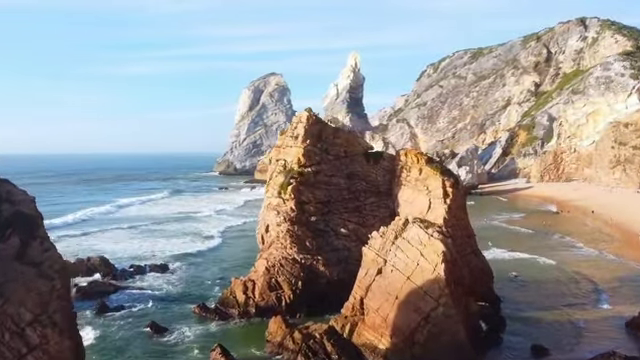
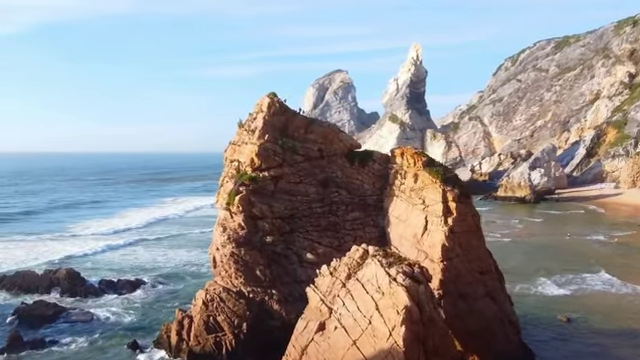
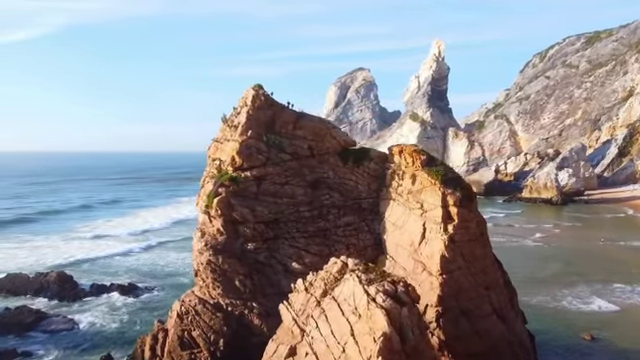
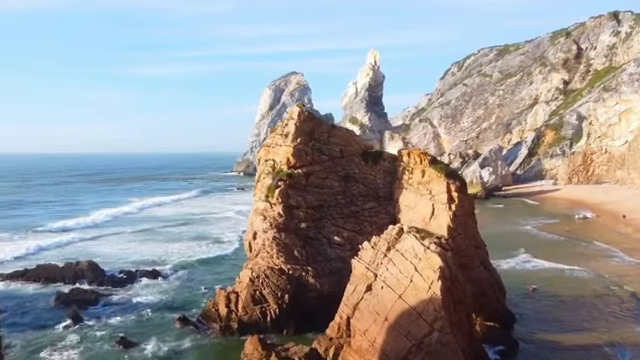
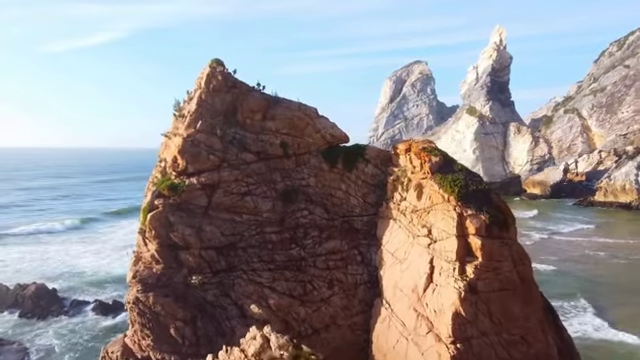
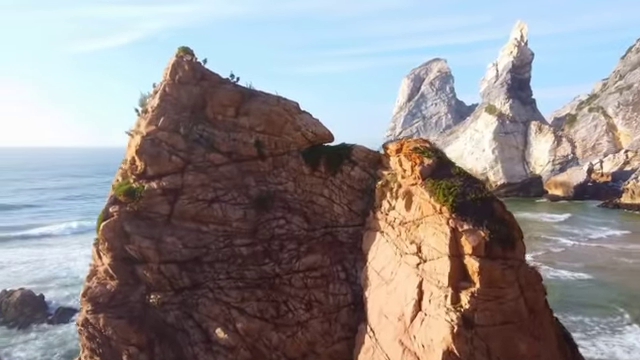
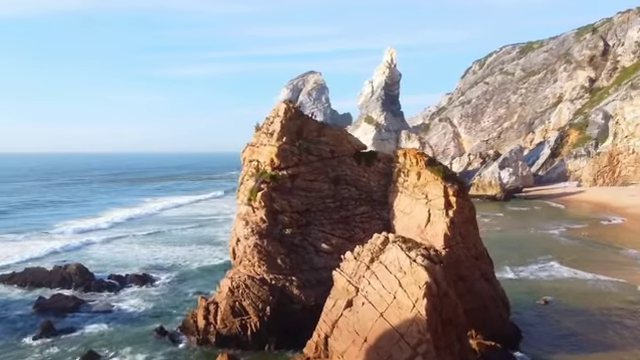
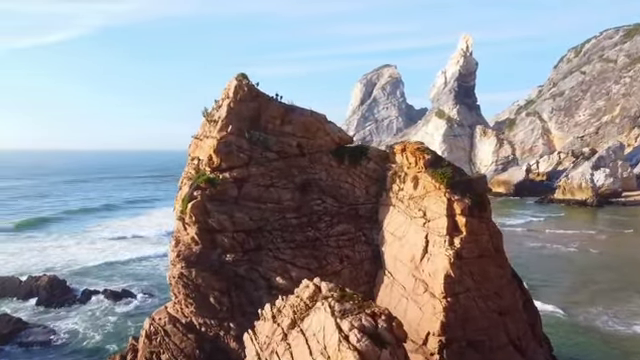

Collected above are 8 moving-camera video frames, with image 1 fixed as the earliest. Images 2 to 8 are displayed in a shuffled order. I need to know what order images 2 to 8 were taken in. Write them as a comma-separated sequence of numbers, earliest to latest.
4, 7, 2, 3, 8, 5, 6
